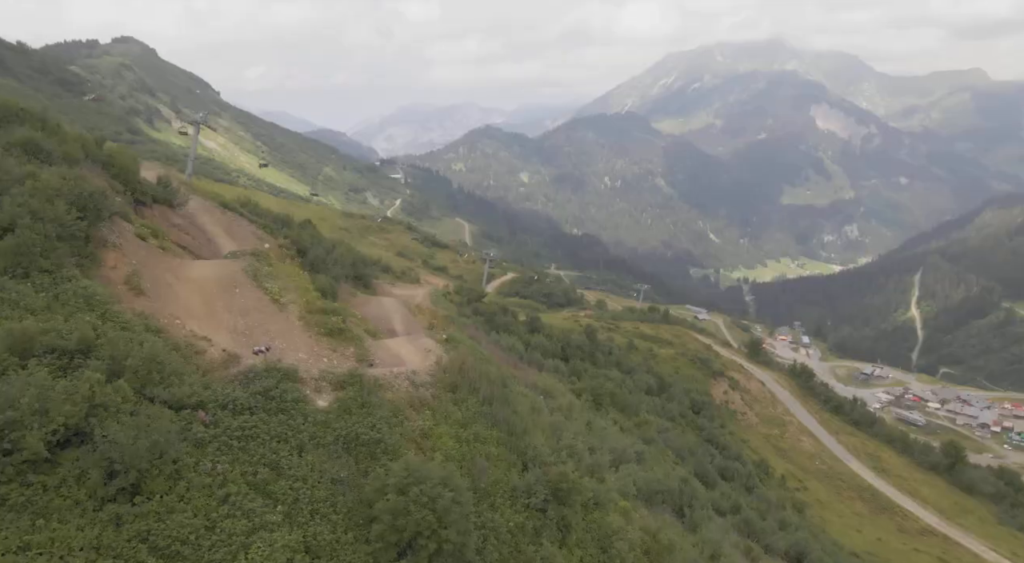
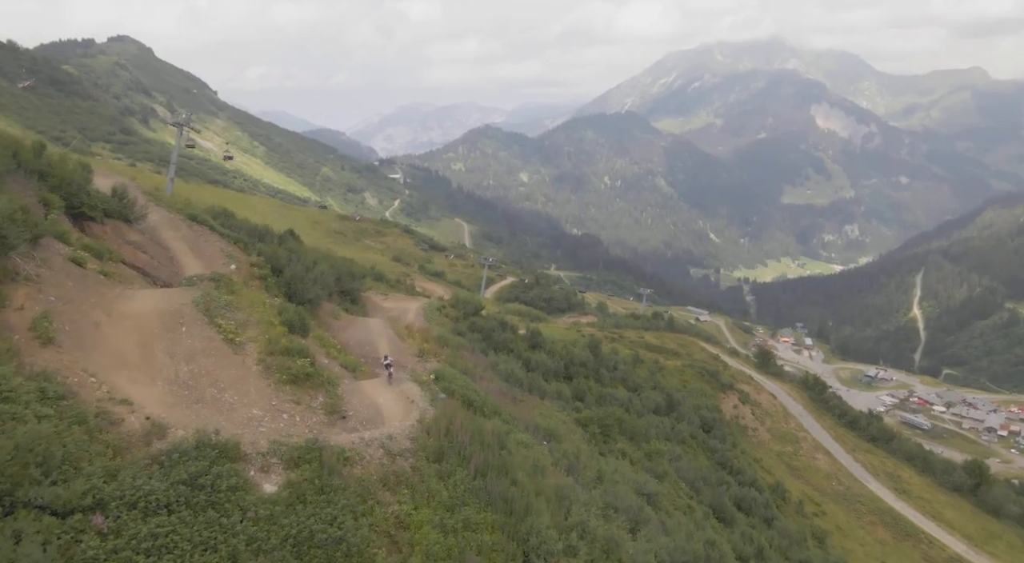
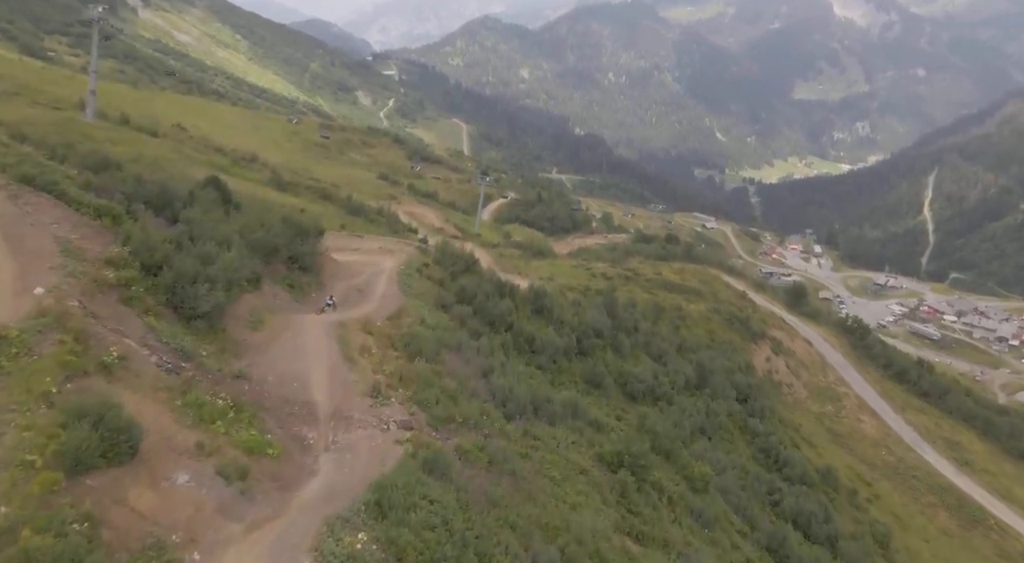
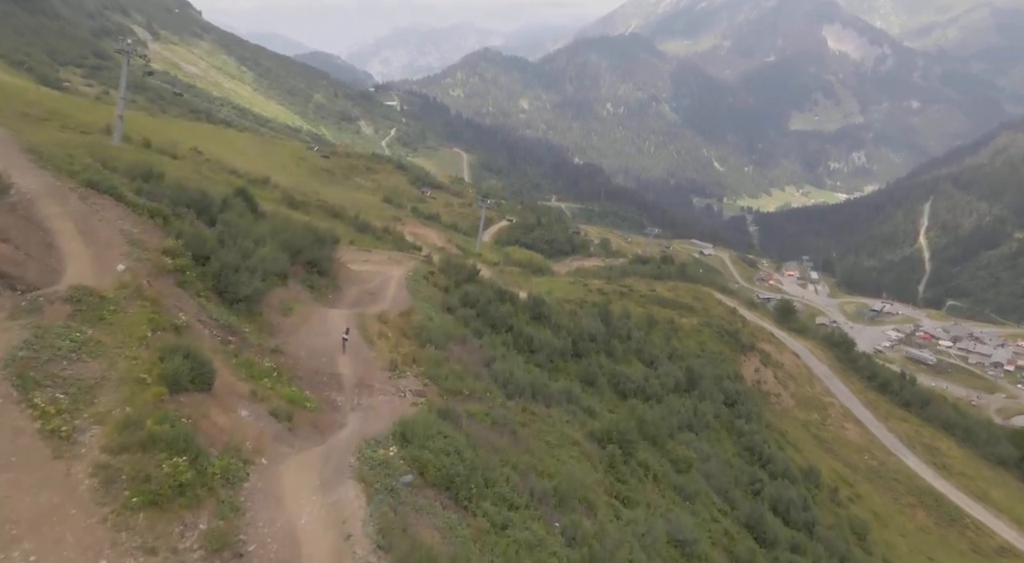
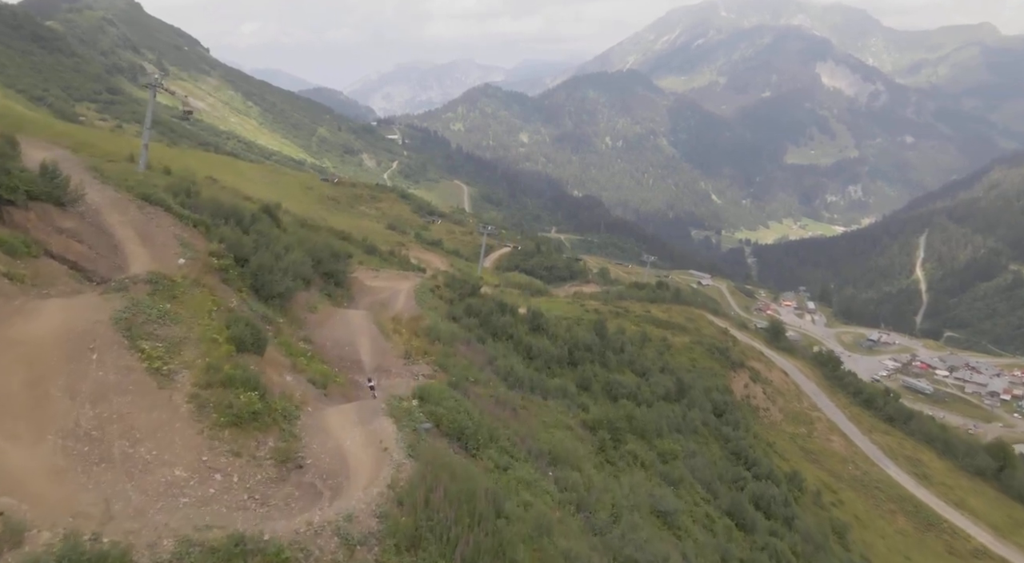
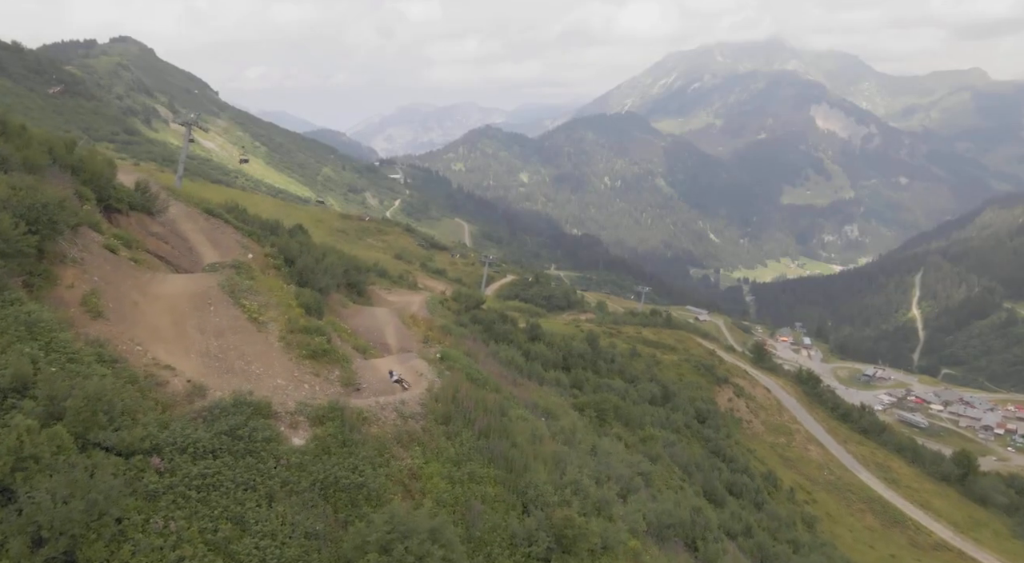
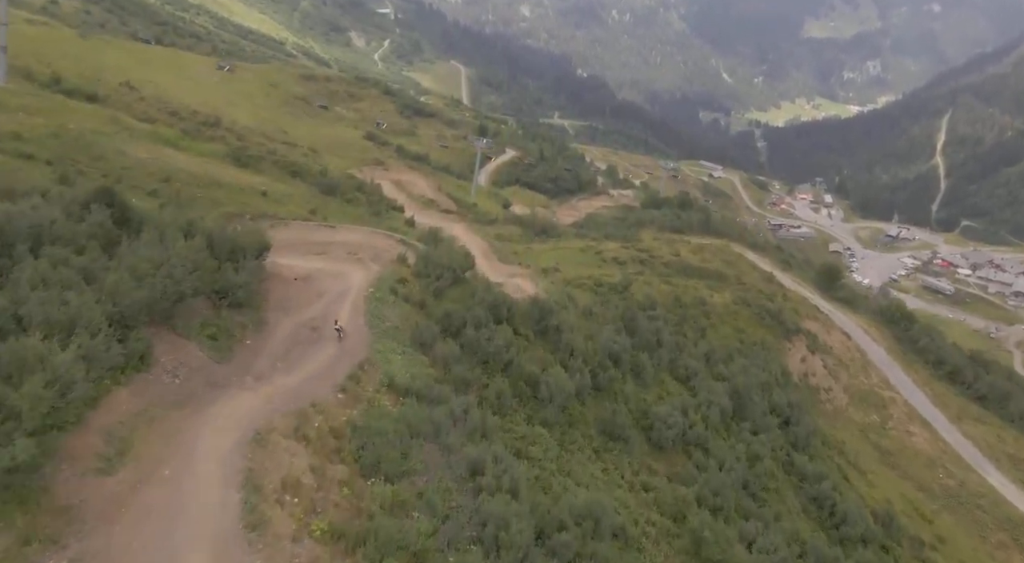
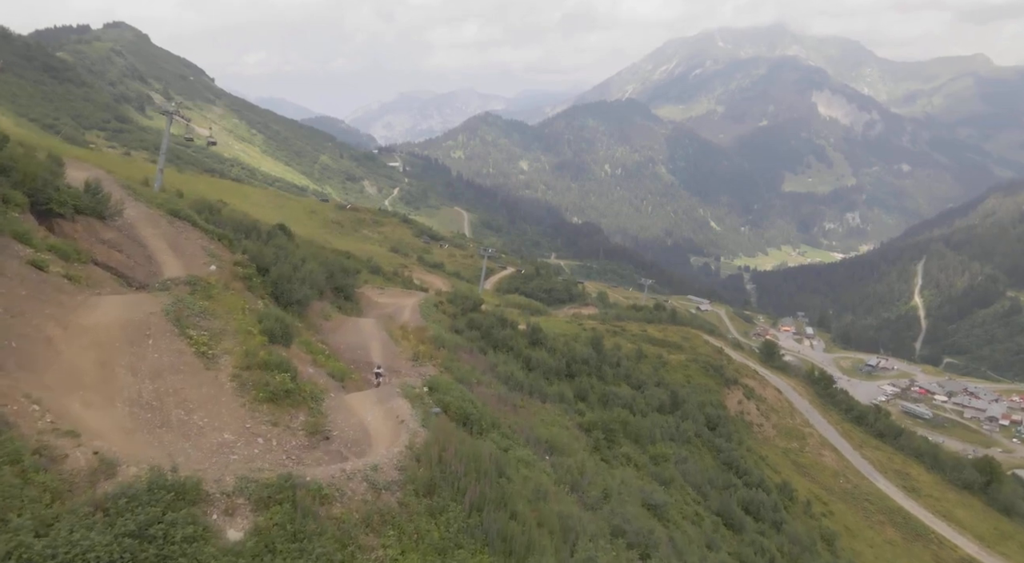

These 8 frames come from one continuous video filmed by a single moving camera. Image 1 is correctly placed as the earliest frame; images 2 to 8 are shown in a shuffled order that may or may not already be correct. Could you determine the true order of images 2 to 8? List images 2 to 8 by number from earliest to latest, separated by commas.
6, 2, 8, 5, 4, 3, 7
